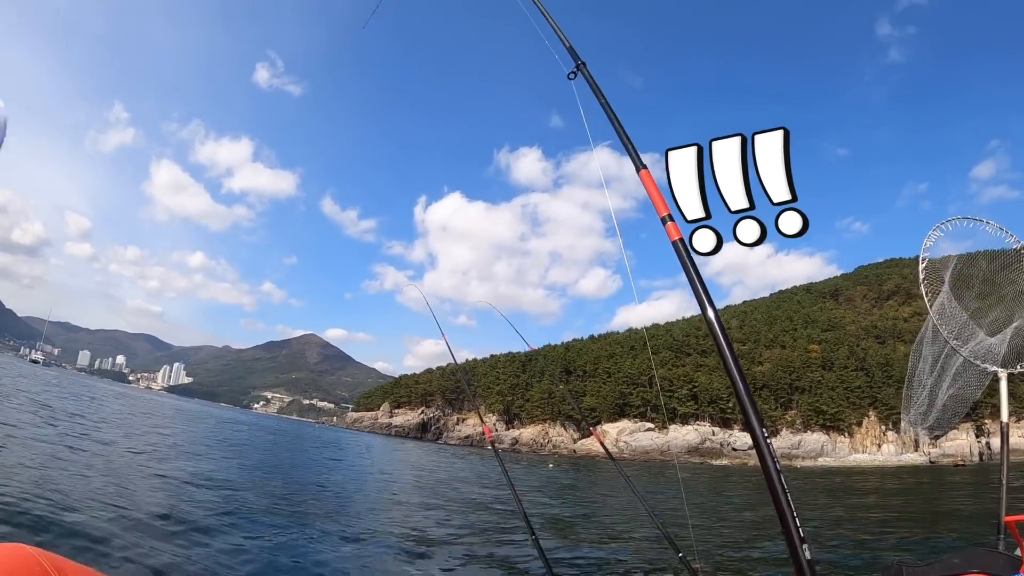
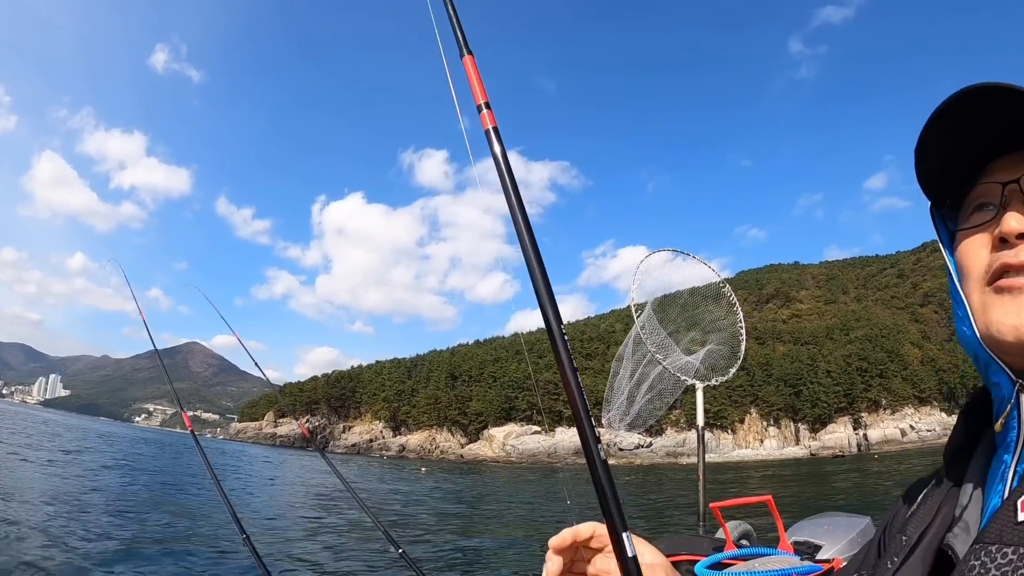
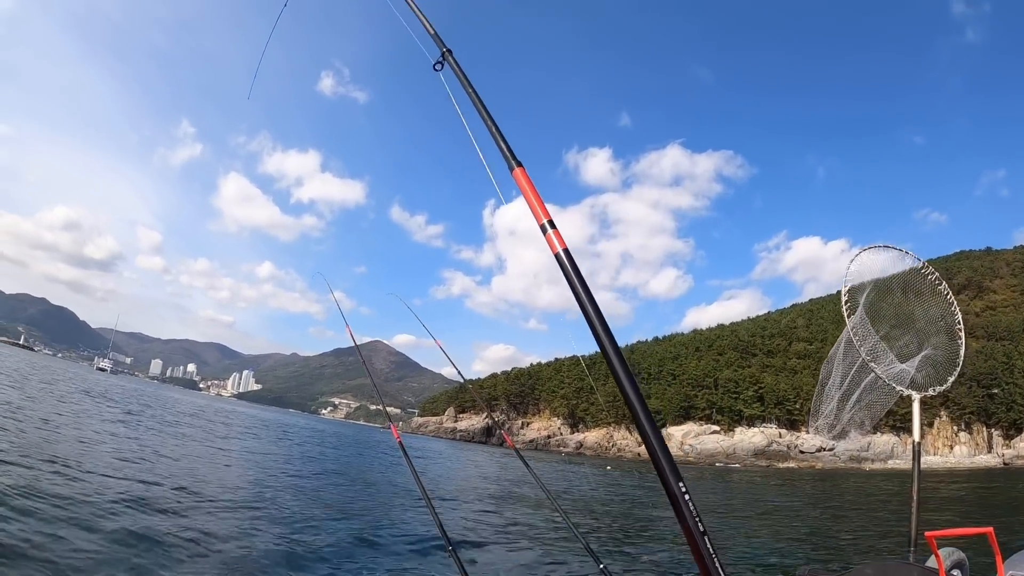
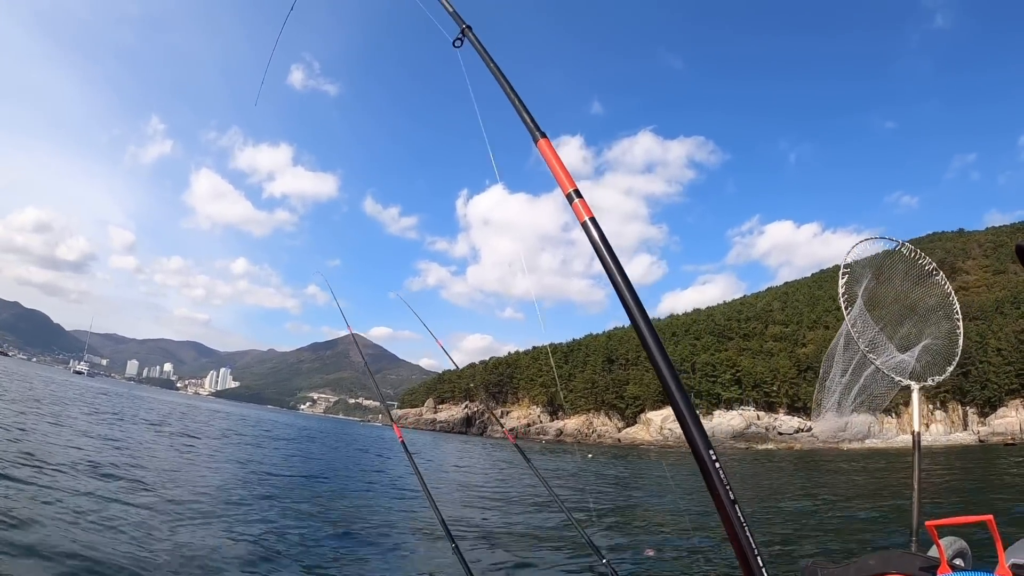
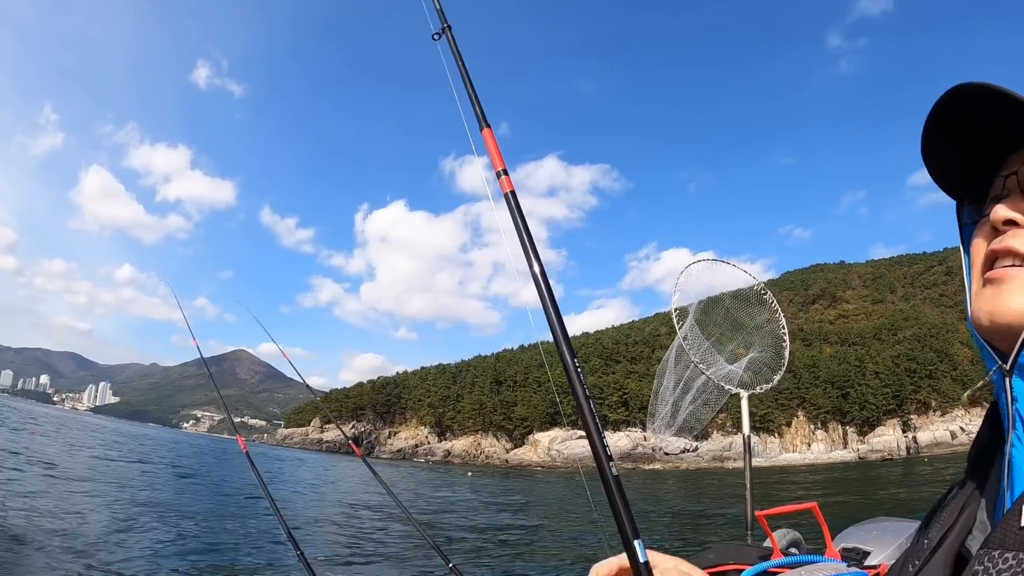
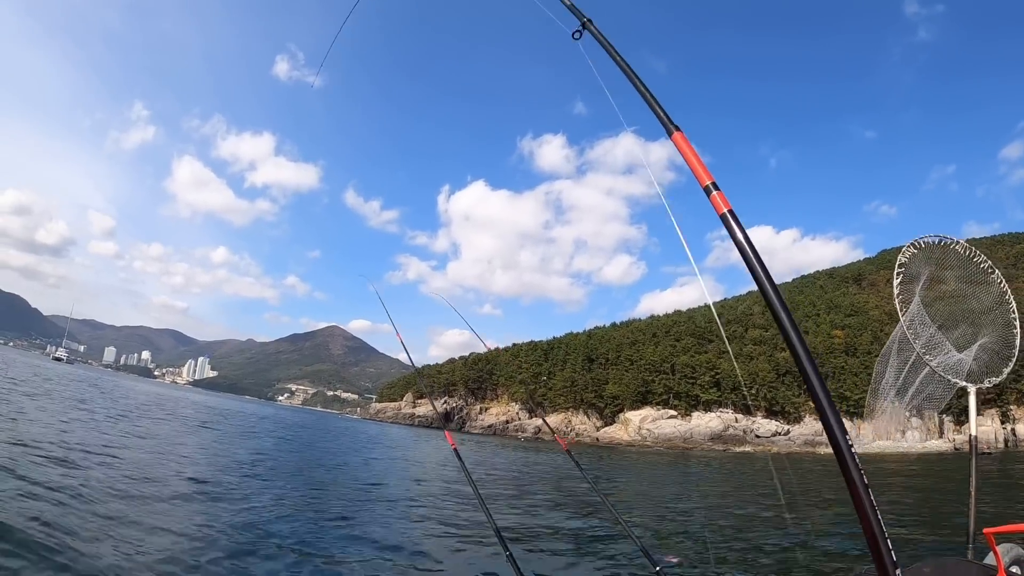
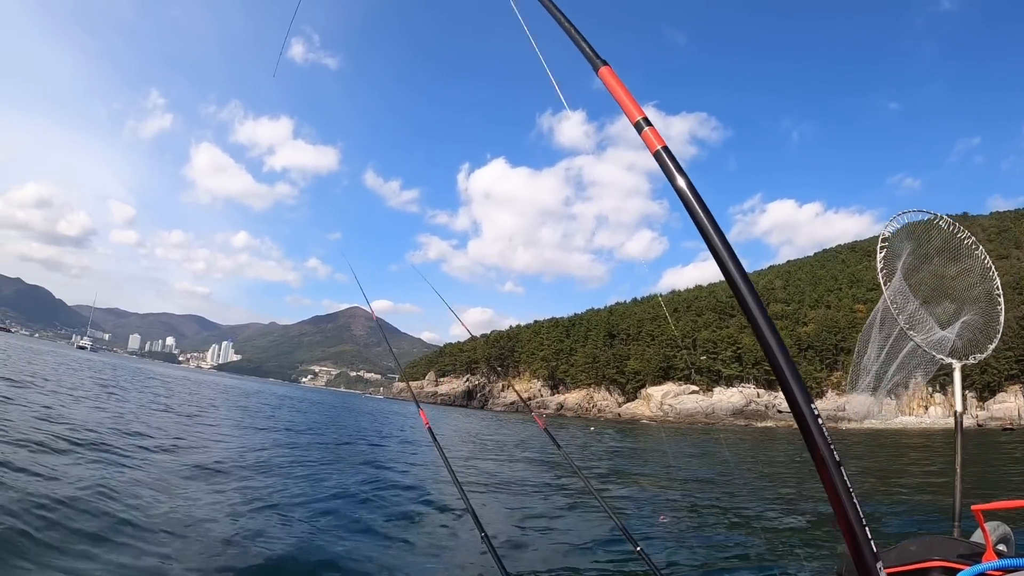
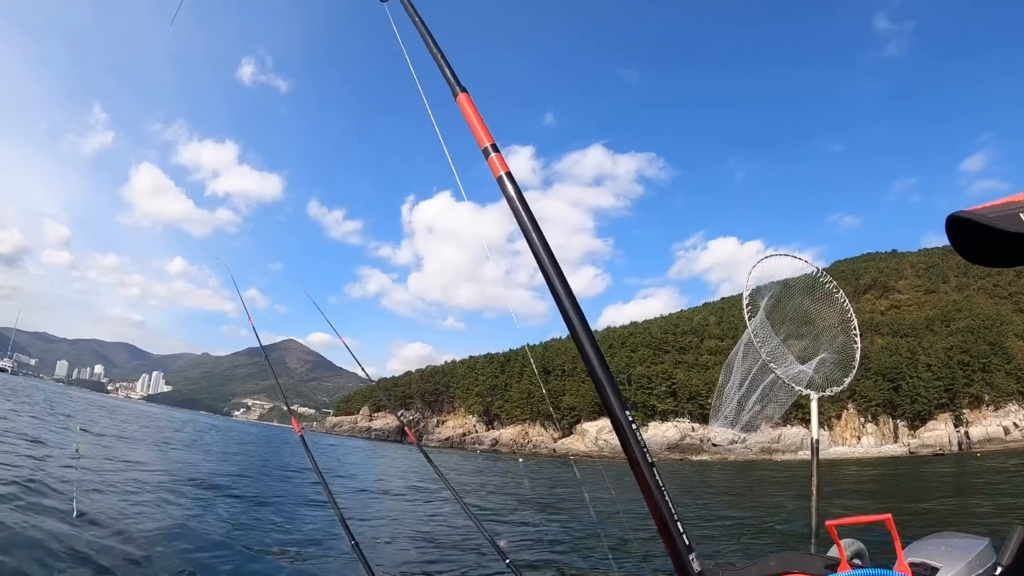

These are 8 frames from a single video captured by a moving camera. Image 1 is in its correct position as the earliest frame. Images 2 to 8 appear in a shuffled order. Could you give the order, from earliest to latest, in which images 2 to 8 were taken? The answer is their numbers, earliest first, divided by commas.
6, 7, 4, 3, 8, 5, 2
